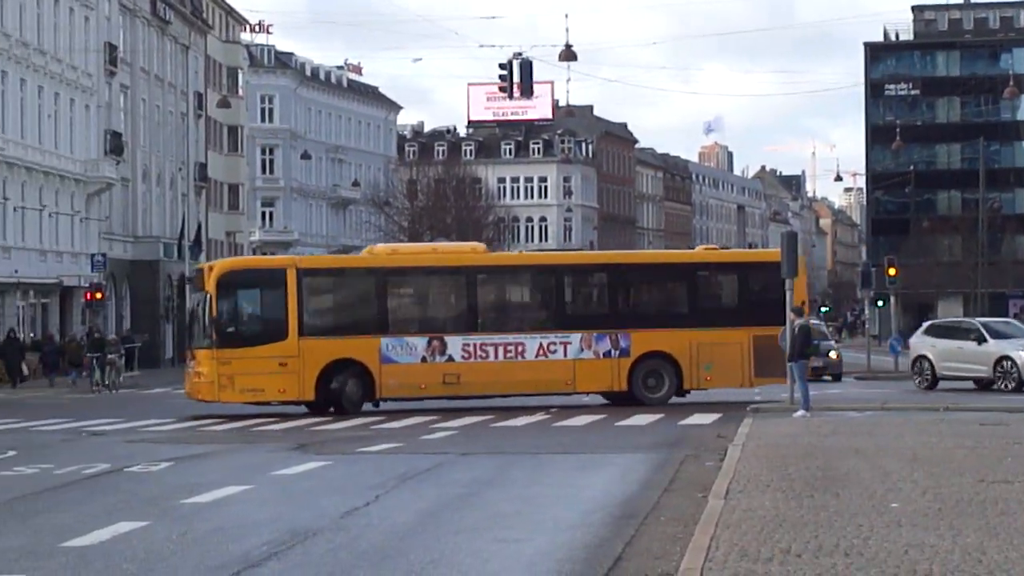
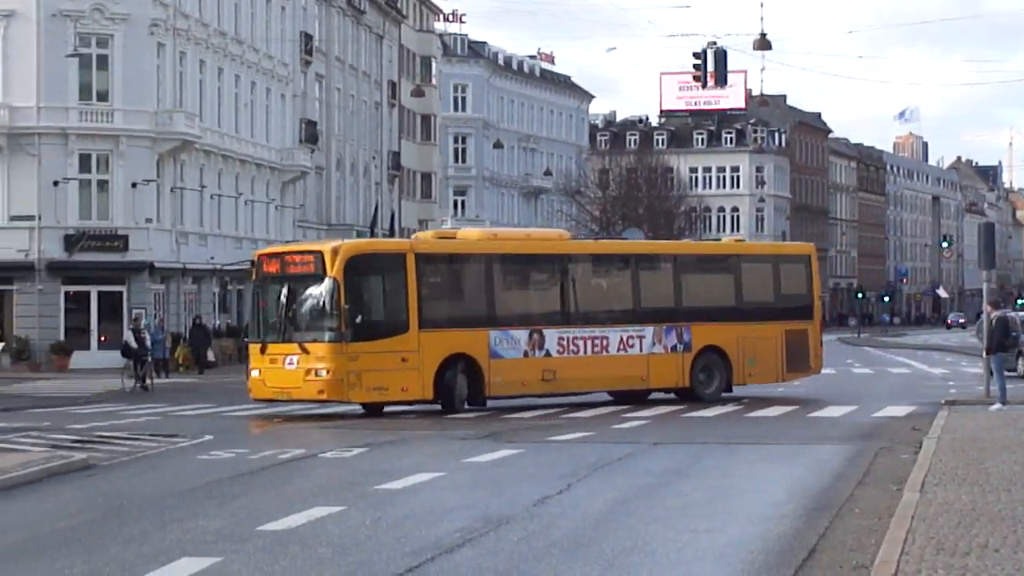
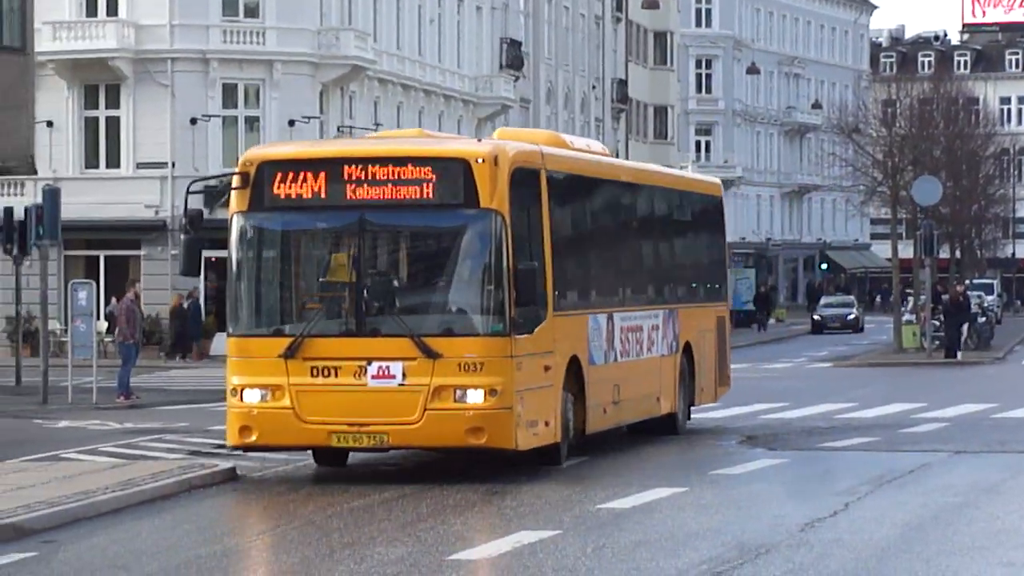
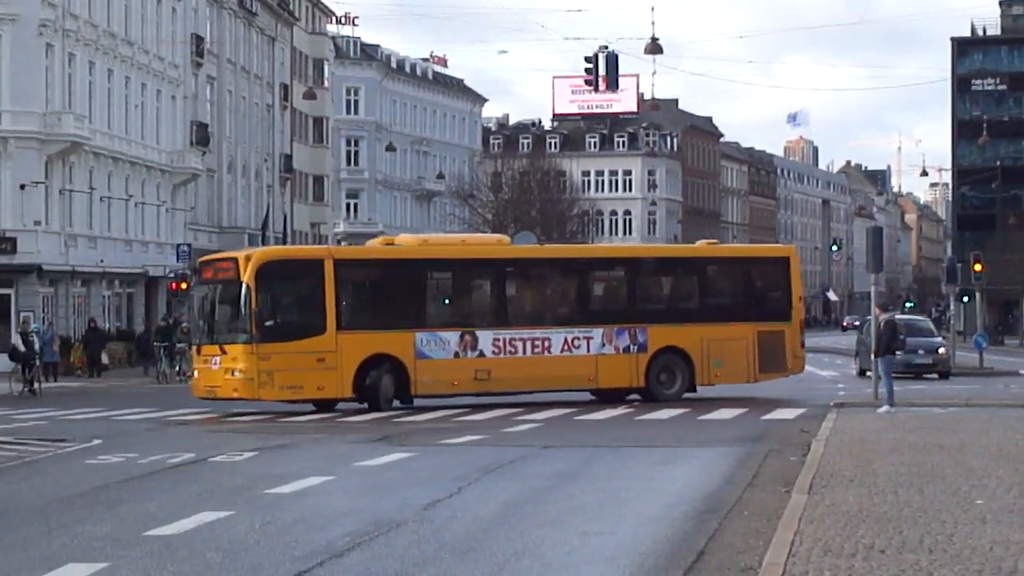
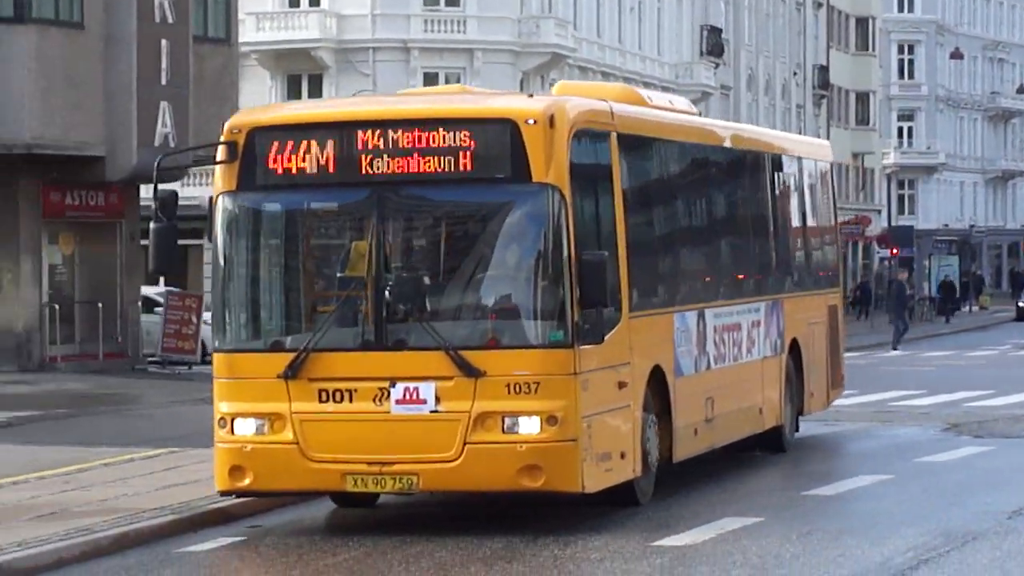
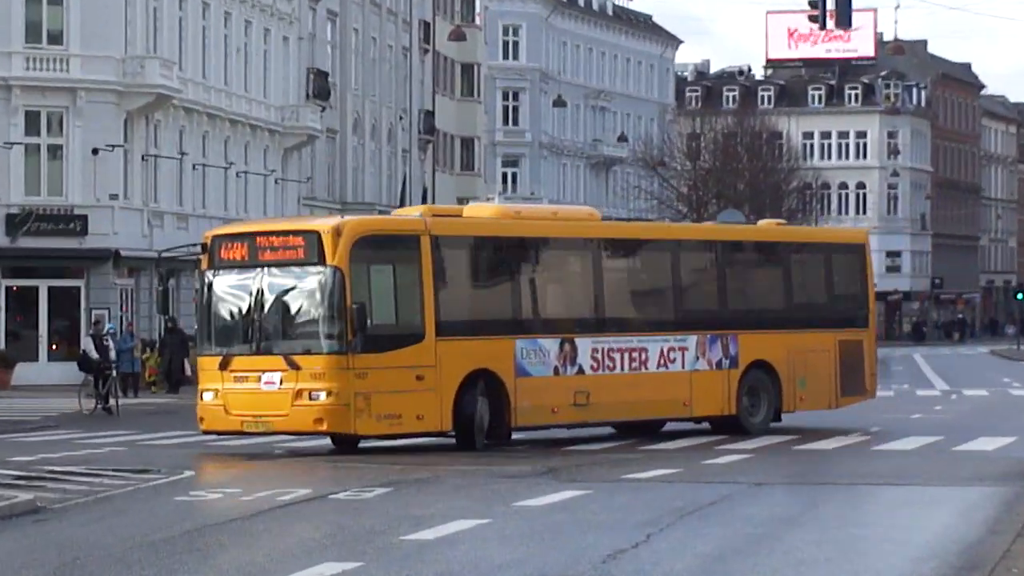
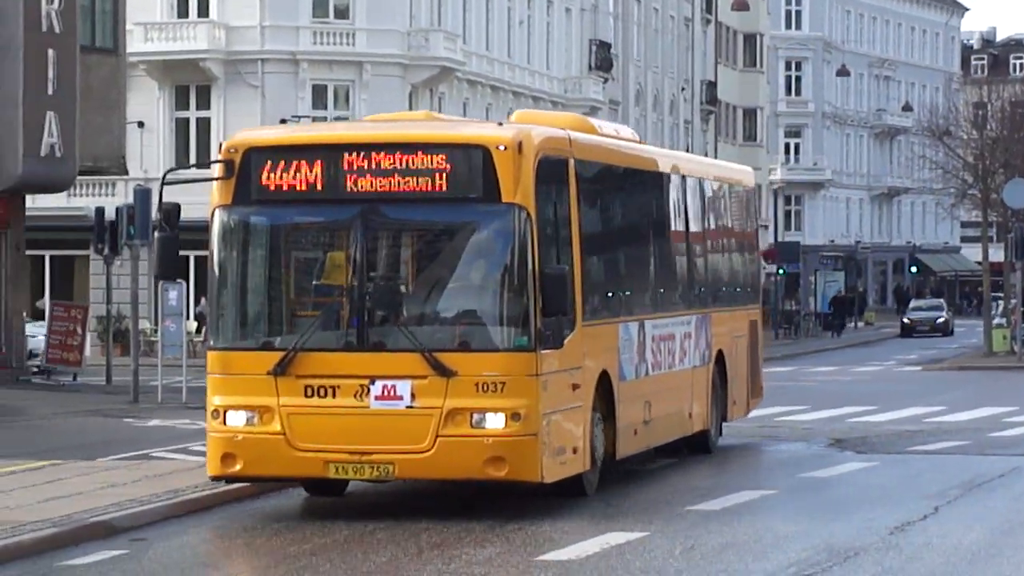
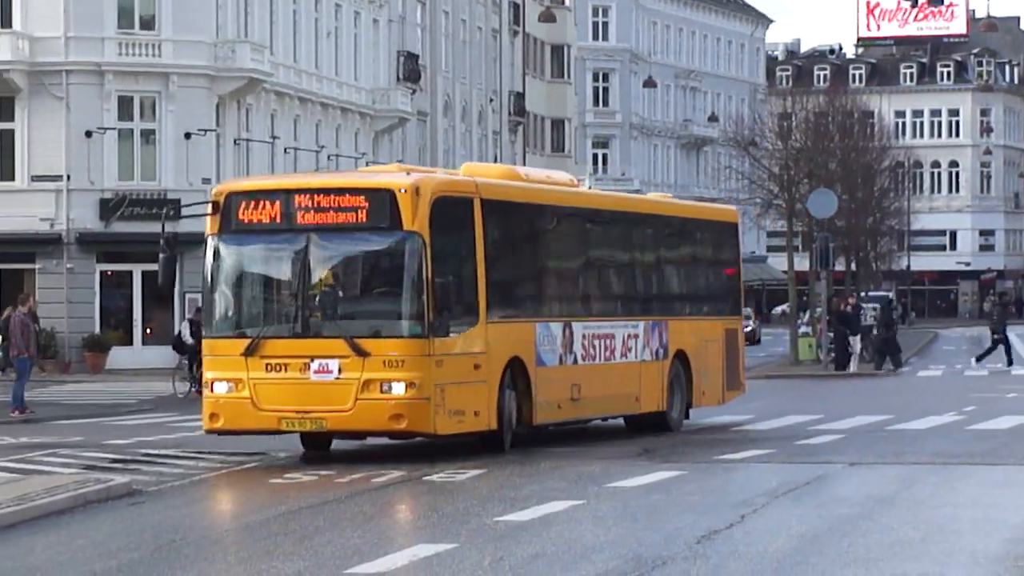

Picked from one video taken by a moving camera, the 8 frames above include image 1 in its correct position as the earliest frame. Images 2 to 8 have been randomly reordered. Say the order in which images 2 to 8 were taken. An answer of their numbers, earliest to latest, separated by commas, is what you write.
4, 2, 6, 8, 3, 7, 5
